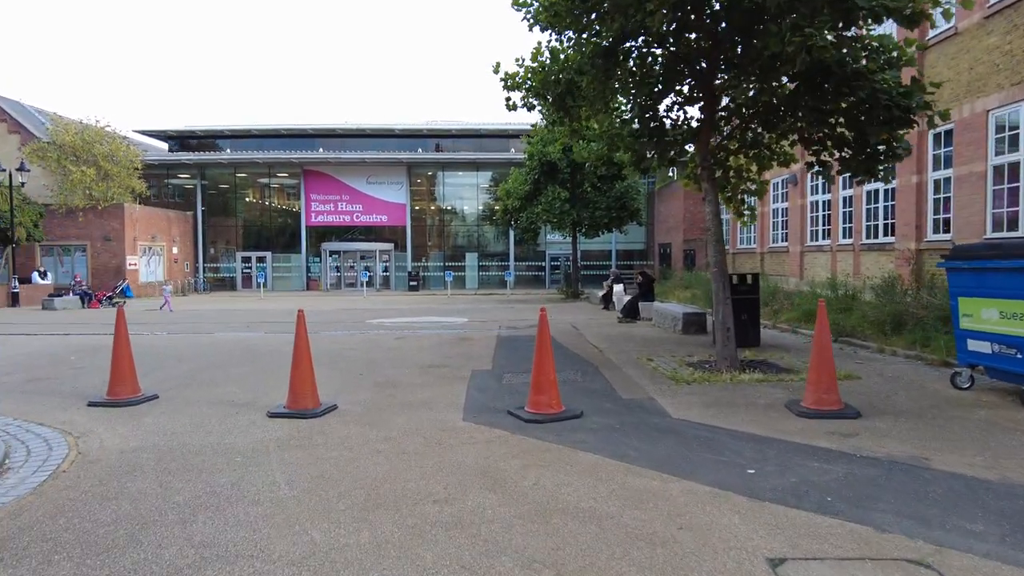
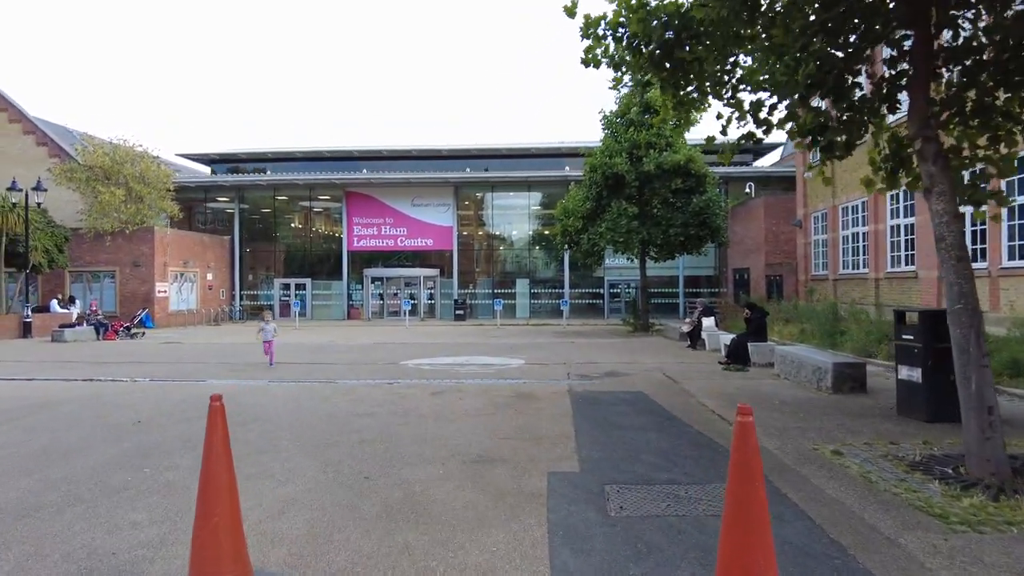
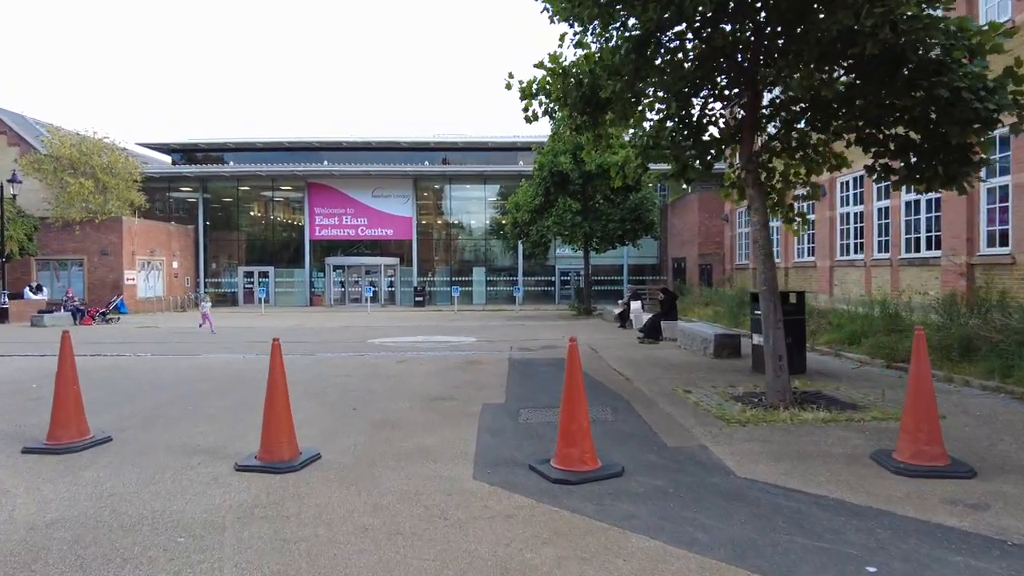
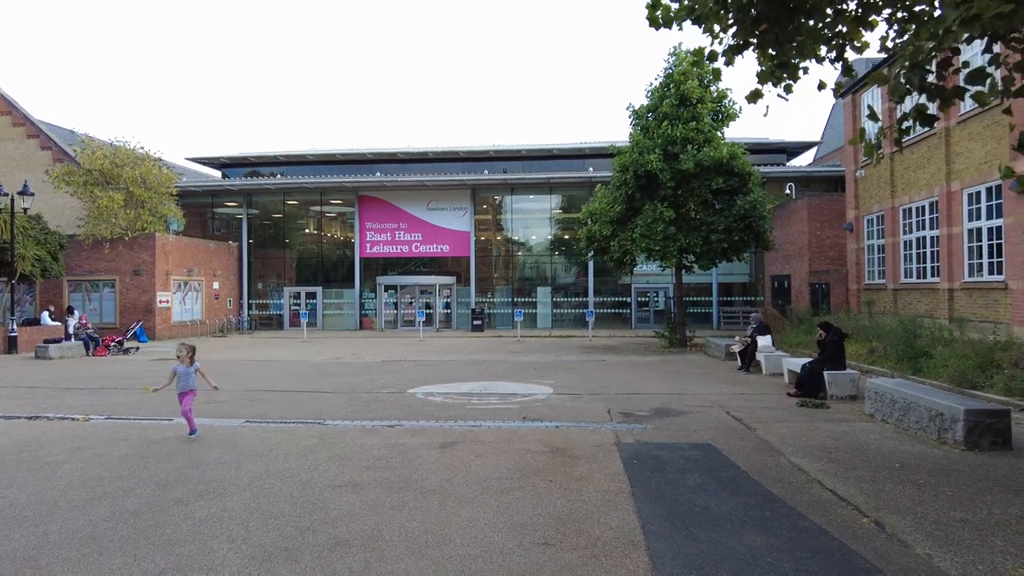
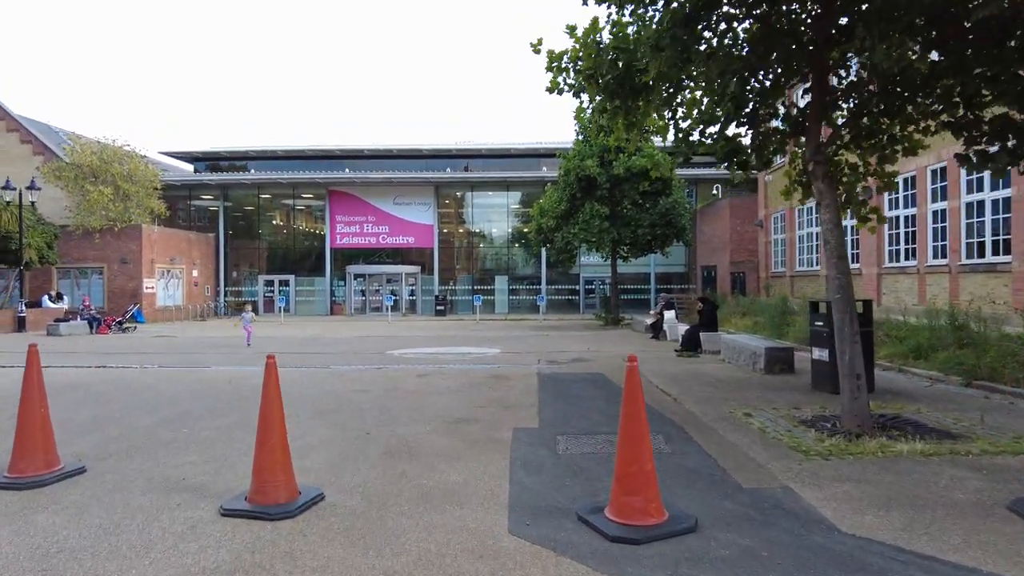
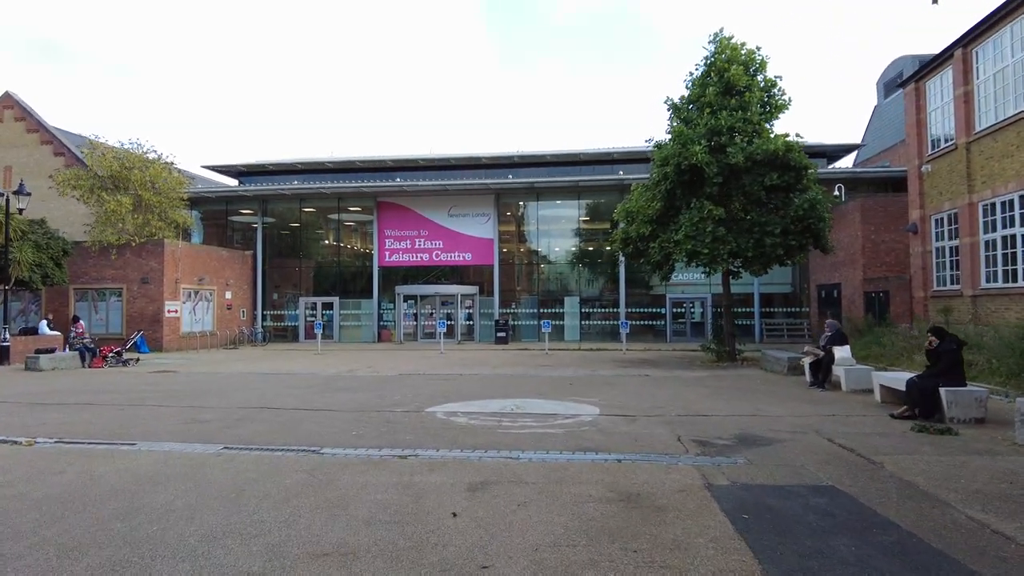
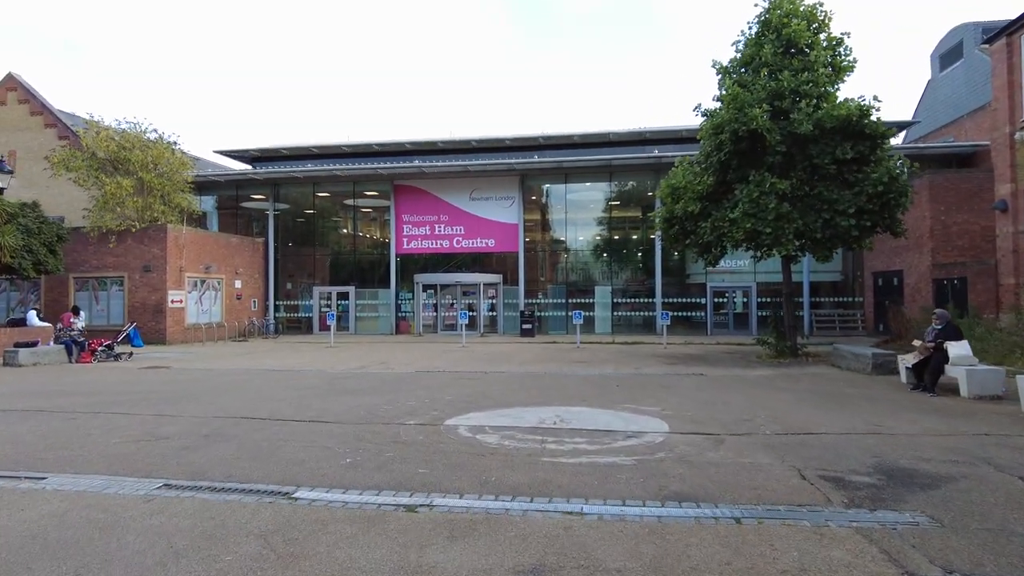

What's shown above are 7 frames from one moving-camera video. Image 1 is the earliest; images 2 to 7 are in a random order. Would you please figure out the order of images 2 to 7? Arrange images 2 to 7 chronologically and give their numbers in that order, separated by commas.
3, 5, 2, 4, 6, 7
